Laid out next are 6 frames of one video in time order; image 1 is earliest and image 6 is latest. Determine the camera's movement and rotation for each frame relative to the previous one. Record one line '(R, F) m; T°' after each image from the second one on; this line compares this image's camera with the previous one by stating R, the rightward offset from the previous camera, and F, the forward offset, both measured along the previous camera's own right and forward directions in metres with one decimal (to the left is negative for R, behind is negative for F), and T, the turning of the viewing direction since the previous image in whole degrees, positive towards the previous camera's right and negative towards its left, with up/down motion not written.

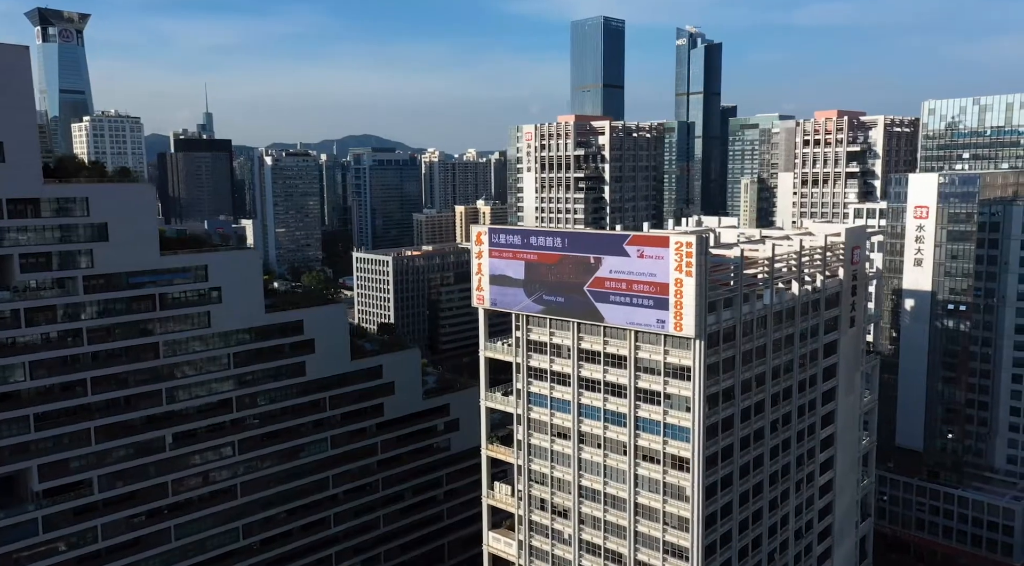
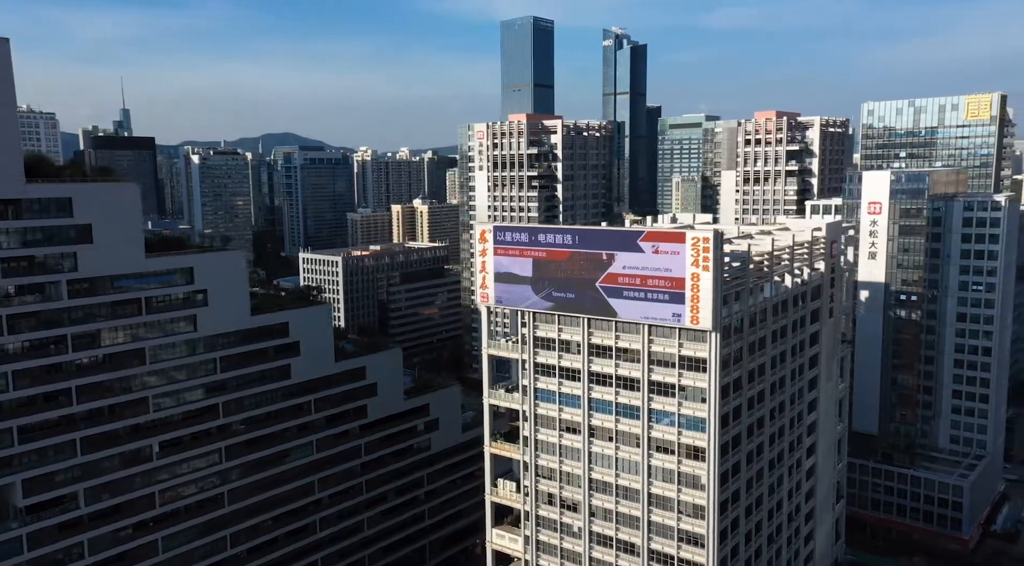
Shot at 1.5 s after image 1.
(-7.4, -0.3) m; +6°
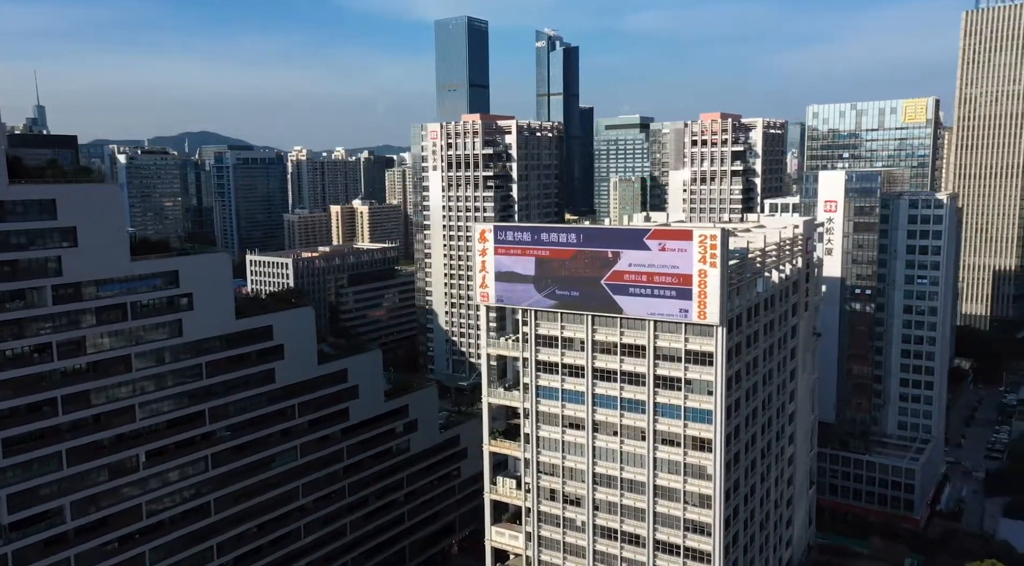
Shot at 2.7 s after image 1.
(-6.6, -0.3) m; +6°
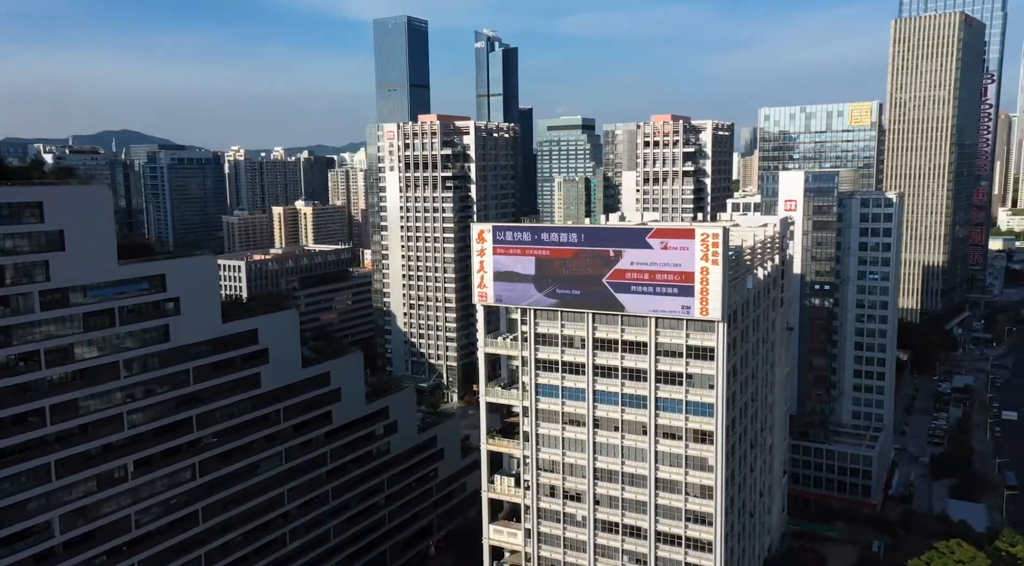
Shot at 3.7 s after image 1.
(-5.9, -0.3) m; +5°
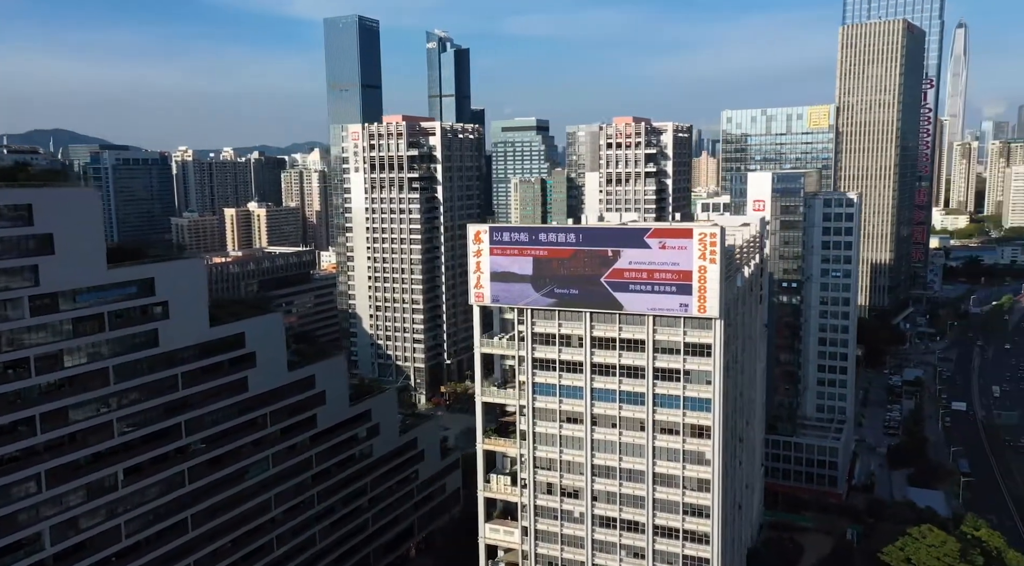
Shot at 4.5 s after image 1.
(-4.5, -0.3) m; +4°
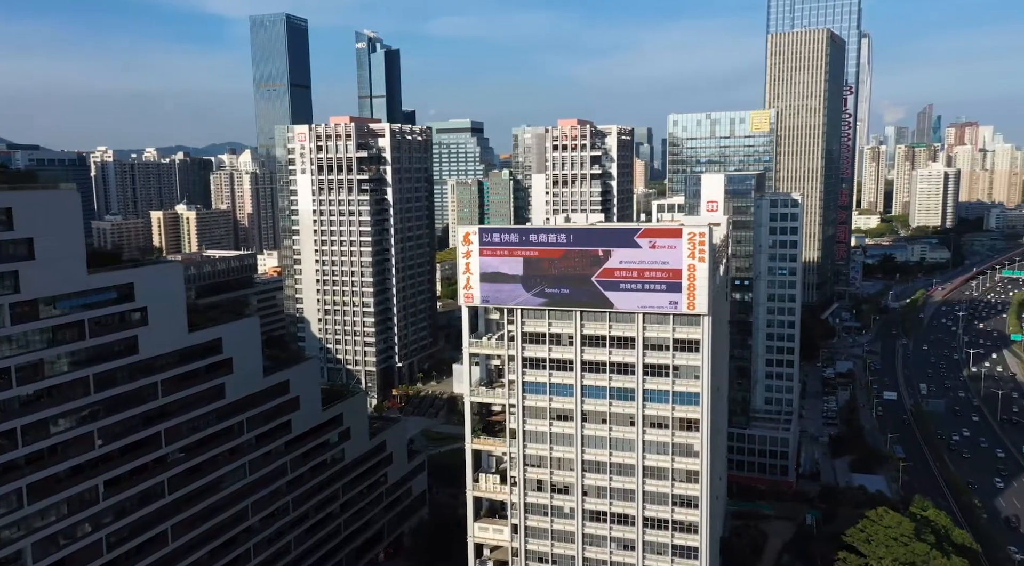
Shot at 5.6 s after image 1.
(-5.9, -0.3) m; +6°
